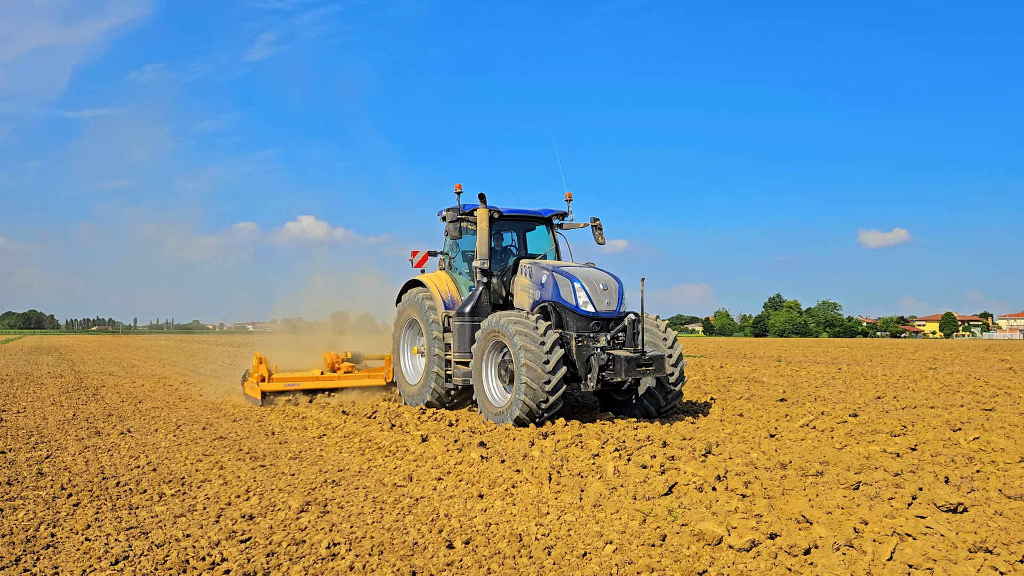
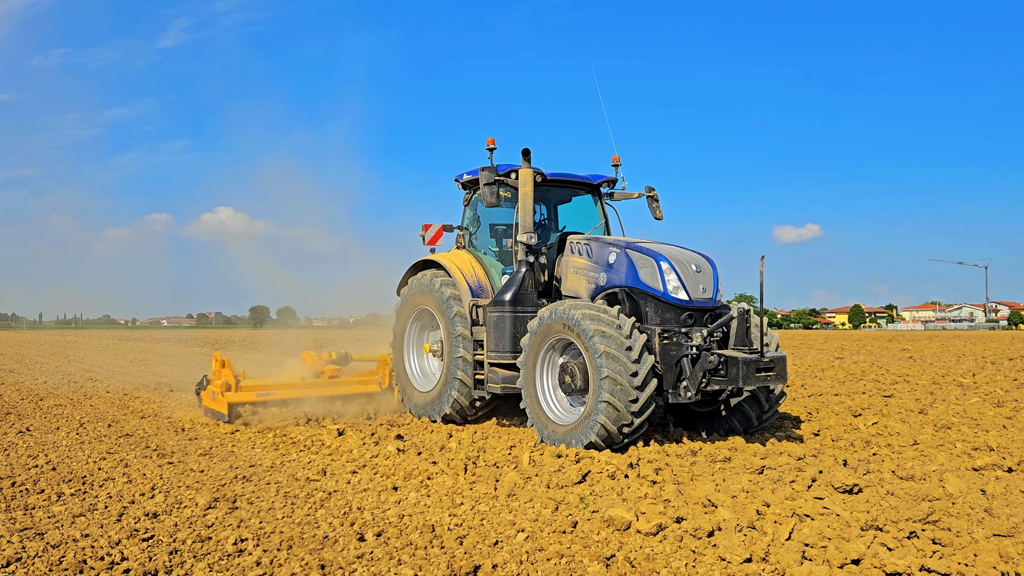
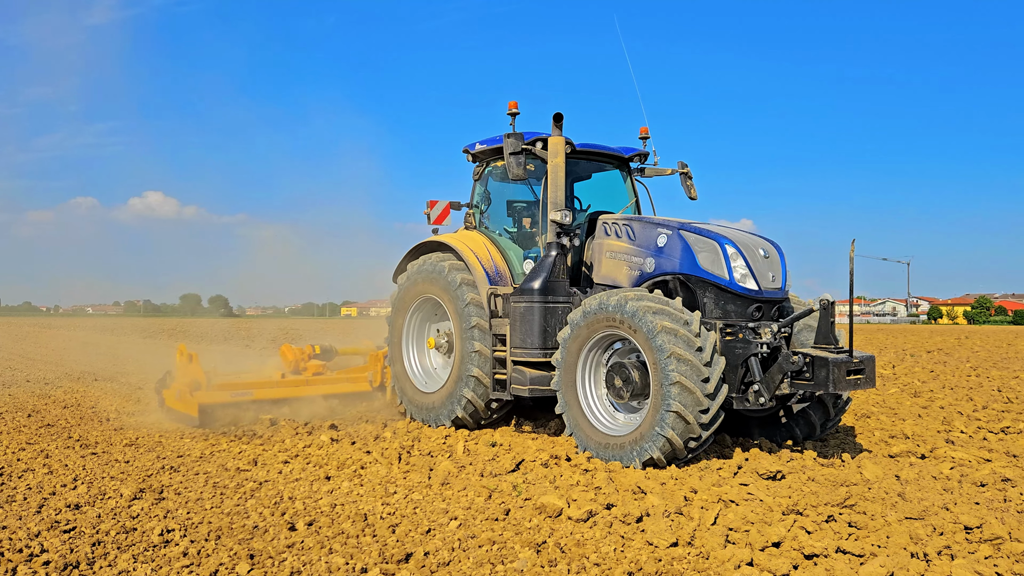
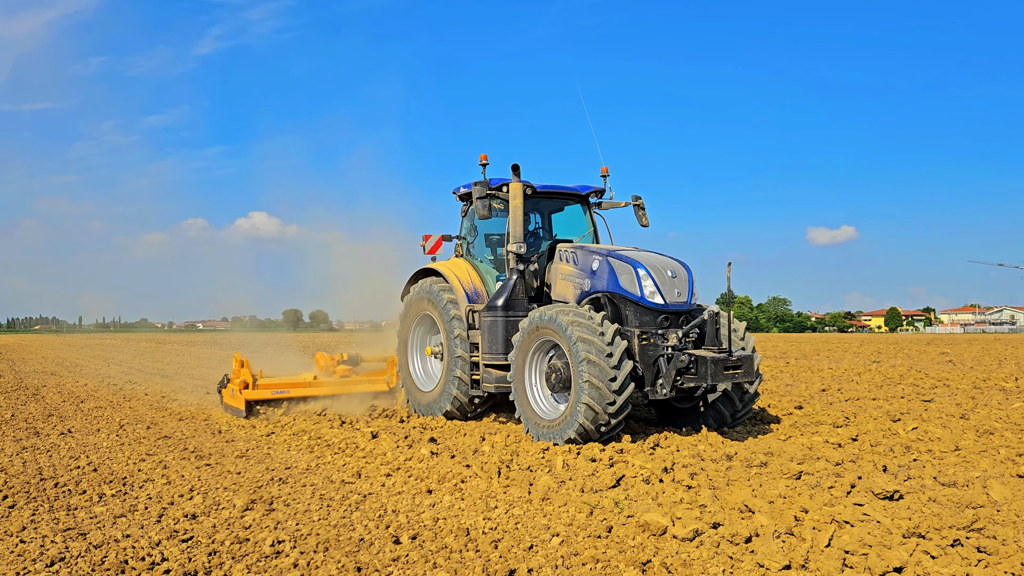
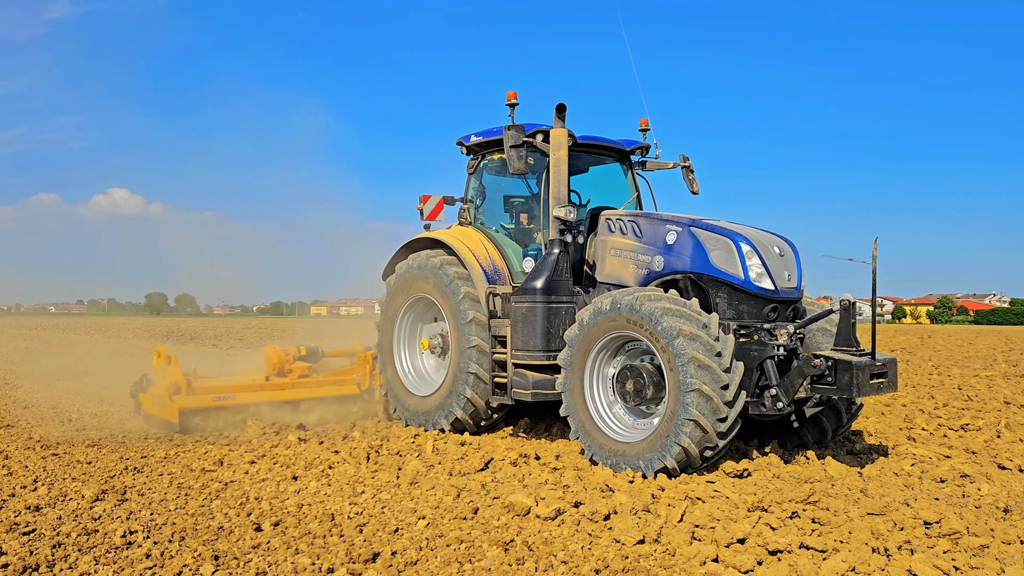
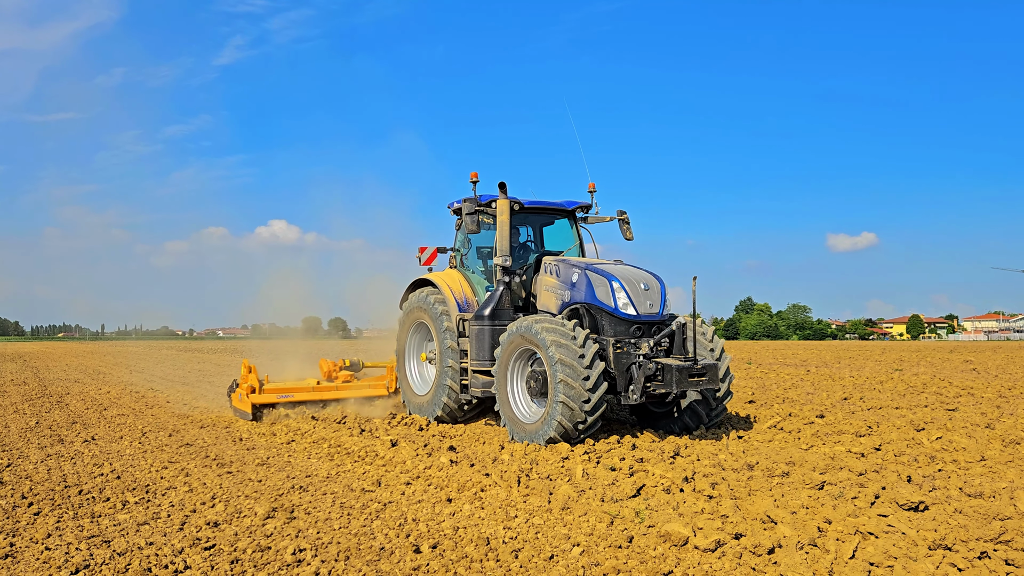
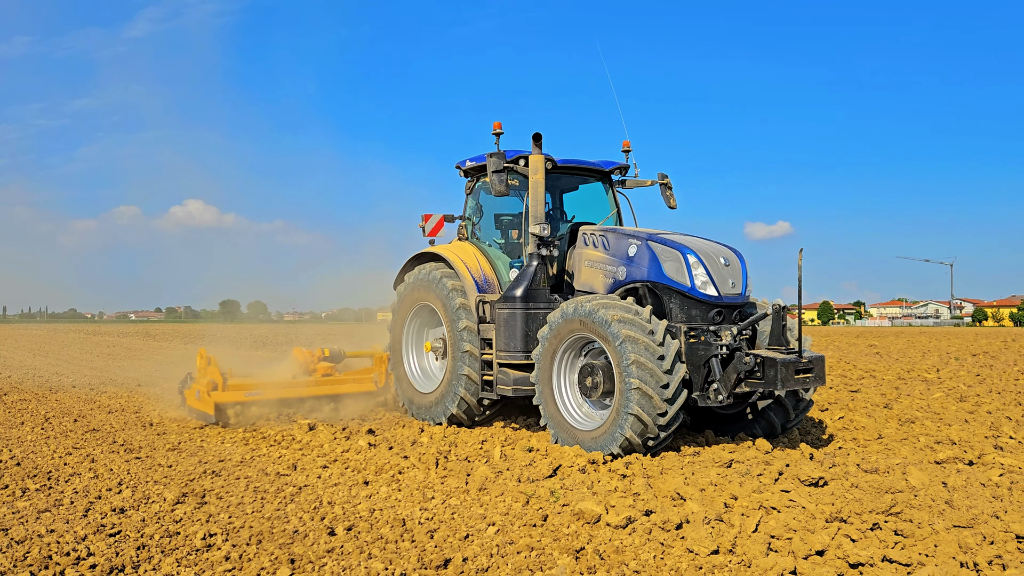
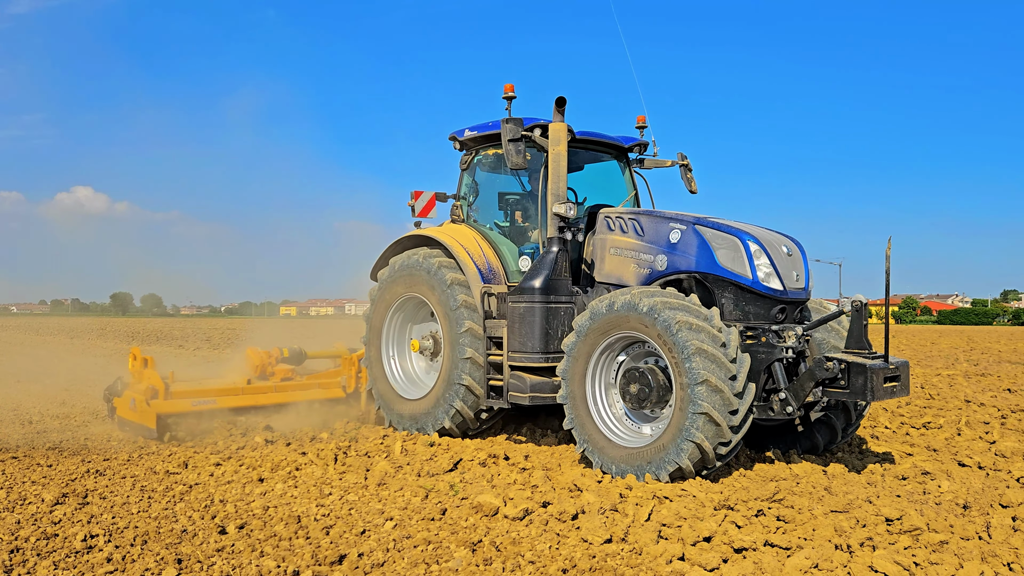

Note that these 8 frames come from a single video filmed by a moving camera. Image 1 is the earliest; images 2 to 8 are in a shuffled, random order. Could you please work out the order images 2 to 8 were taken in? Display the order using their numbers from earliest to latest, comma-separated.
6, 4, 2, 7, 3, 5, 8
